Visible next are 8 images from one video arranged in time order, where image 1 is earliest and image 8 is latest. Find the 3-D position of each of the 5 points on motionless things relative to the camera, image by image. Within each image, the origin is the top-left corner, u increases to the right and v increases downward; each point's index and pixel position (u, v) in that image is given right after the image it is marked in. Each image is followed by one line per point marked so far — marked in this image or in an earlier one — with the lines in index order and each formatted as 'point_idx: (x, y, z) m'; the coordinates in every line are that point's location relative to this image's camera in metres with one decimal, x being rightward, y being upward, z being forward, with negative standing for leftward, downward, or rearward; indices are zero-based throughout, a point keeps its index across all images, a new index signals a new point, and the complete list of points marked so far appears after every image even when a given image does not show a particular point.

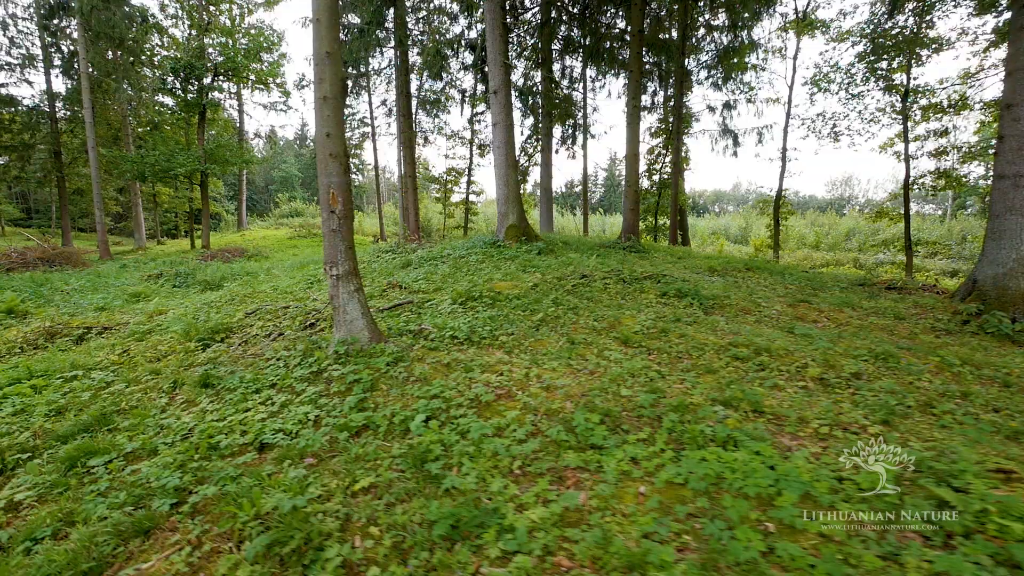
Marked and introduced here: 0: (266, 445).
0: (-2.2, -1.4, +4.0) m
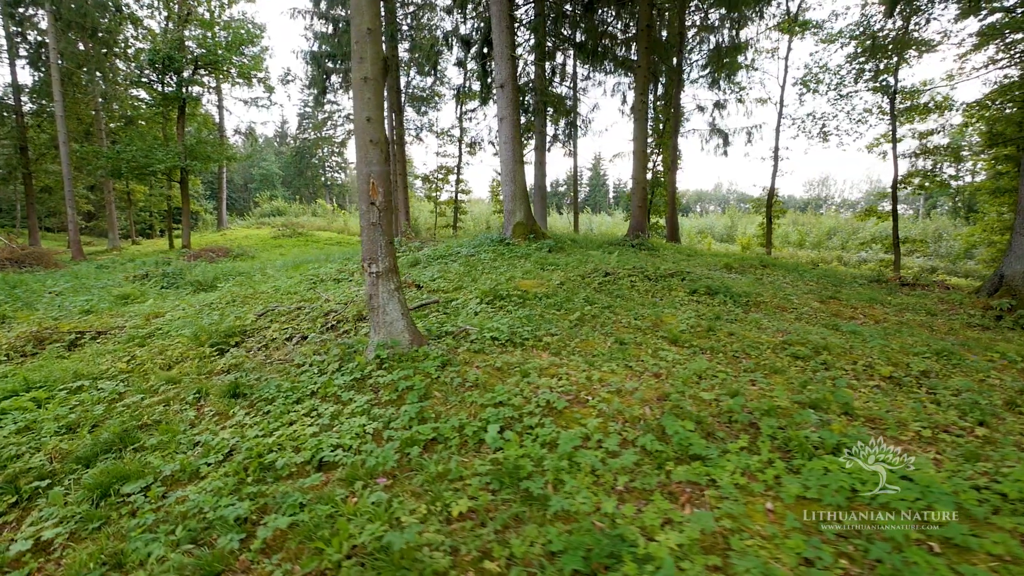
0: (-1.5, -1.4, +3.5) m
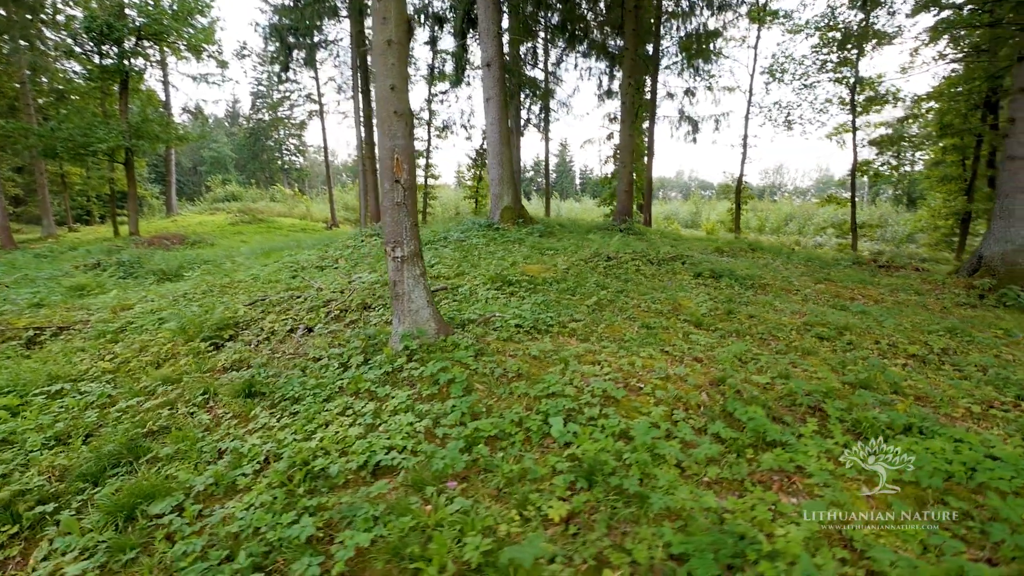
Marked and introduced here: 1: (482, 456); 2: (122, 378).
0: (-0.9, -1.3, +3.2) m
1: (-0.2, -1.2, +3.2) m
2: (-4.4, -1.0, +4.9) m
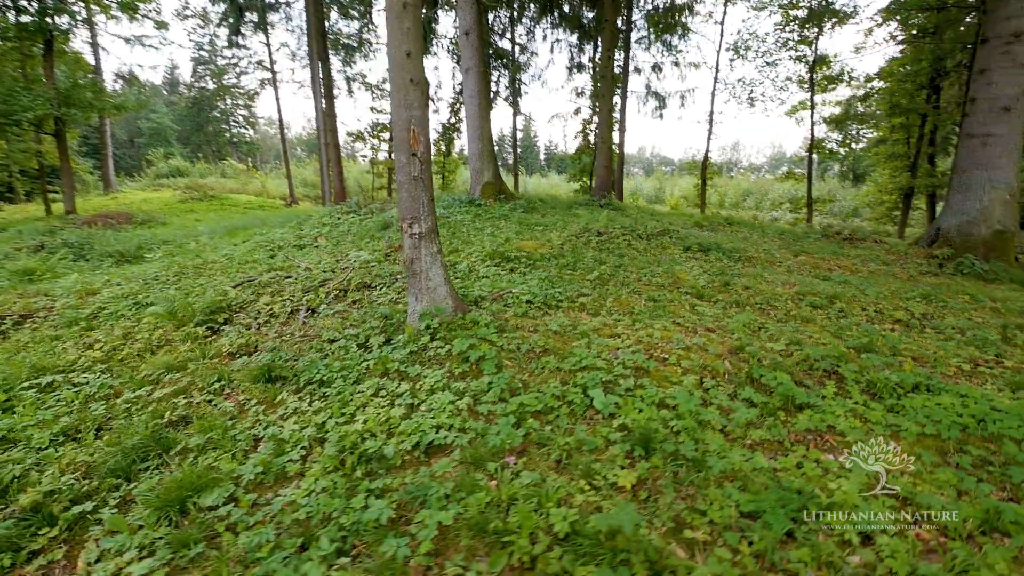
0: (-0.5, -1.1, +3.1) m
1: (+0.2, -1.1, +3.3) m
2: (-4.1, -0.8, +4.5) m
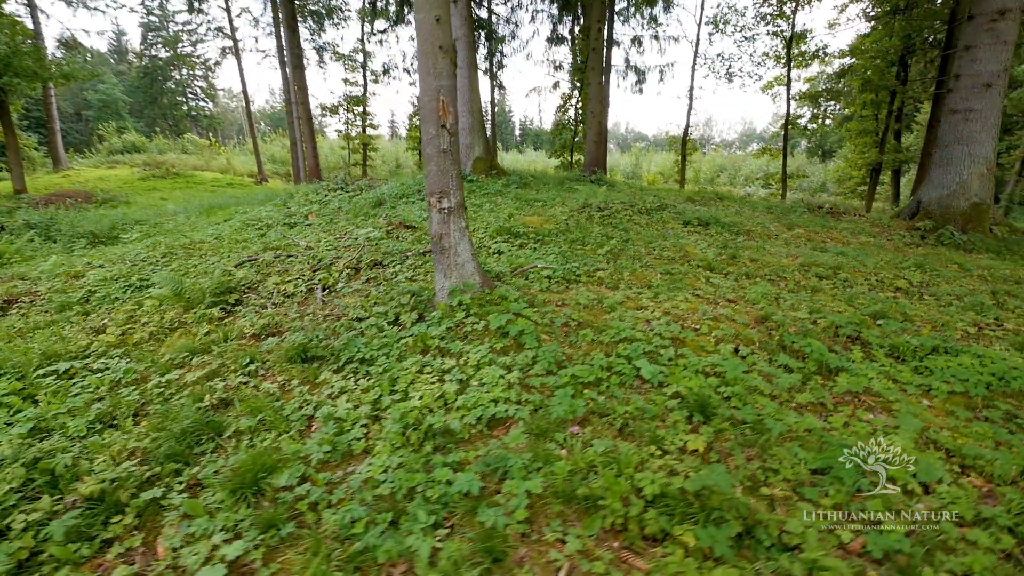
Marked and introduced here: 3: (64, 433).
0: (-0.1, -0.9, +3.2) m
1: (+0.6, -0.8, +3.3) m
2: (-3.7, -0.6, +4.3) m
3: (-3.2, -1.0, +3.1) m
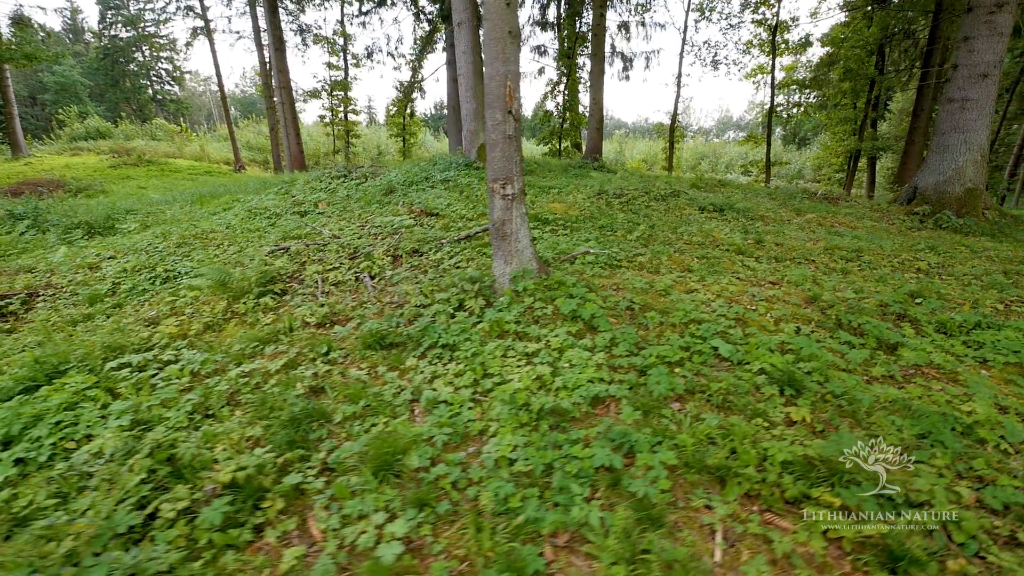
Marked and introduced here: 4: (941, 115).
0: (+0.7, -0.8, +3.3) m
1: (+1.3, -0.7, +3.5) m
2: (-3.0, -0.5, +4.3) m
3: (-2.5, -1.0, +3.1) m
4: (+9.9, +4.0, +10.1) m
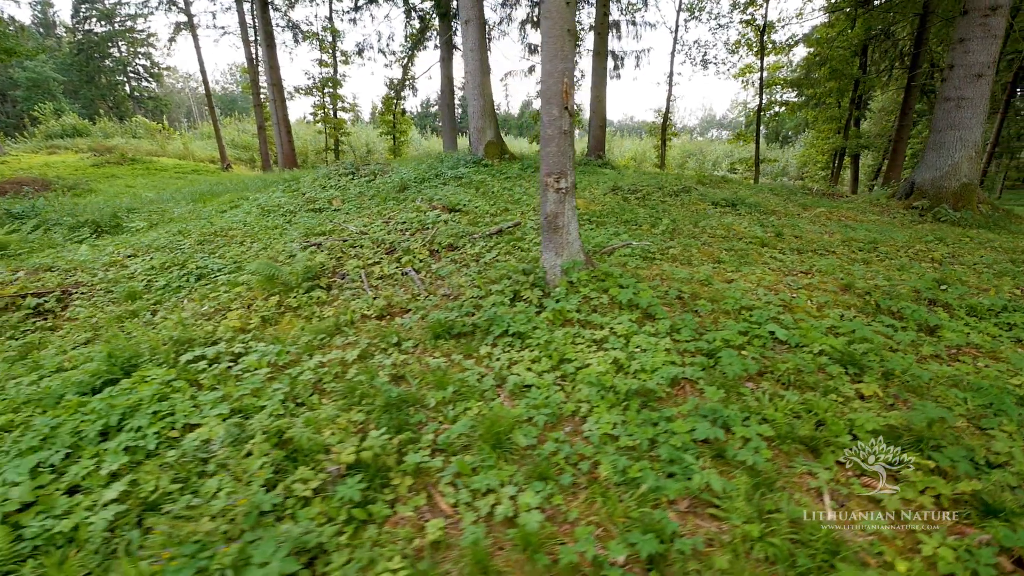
0: (+1.3, -0.7, +3.4) m
1: (+2.0, -0.6, +3.7) m
2: (-2.4, -0.5, +4.3) m
3: (-1.8, -0.9, +3.2) m
4: (+10.3, +4.2, +10.5) m
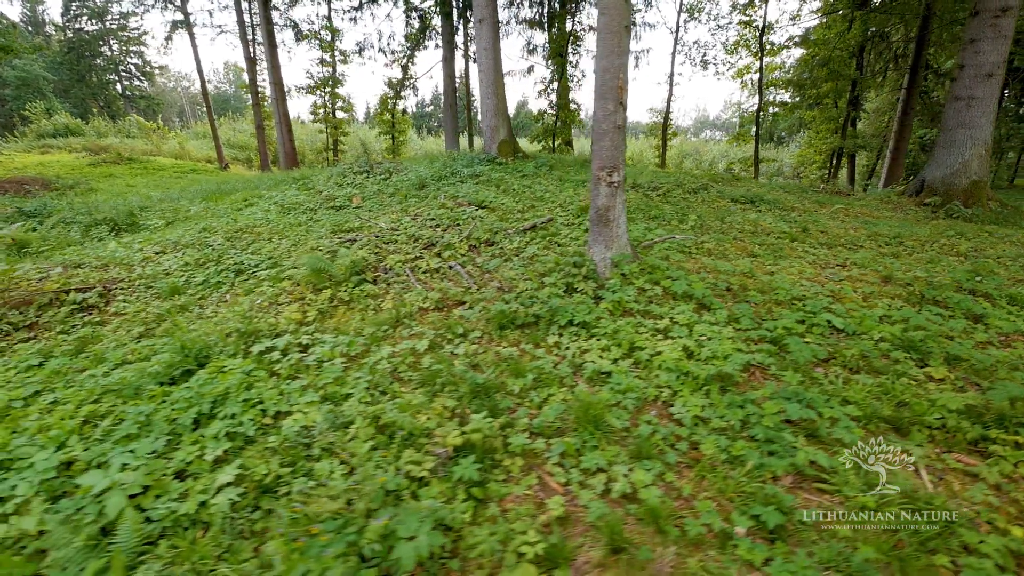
0: (+1.9, -0.6, +3.5) m
1: (+2.6, -0.5, +3.8) m
2: (-1.8, -0.4, +4.3) m
3: (-1.2, -0.8, +3.2) m
4: (+10.7, +4.4, +10.8) m
